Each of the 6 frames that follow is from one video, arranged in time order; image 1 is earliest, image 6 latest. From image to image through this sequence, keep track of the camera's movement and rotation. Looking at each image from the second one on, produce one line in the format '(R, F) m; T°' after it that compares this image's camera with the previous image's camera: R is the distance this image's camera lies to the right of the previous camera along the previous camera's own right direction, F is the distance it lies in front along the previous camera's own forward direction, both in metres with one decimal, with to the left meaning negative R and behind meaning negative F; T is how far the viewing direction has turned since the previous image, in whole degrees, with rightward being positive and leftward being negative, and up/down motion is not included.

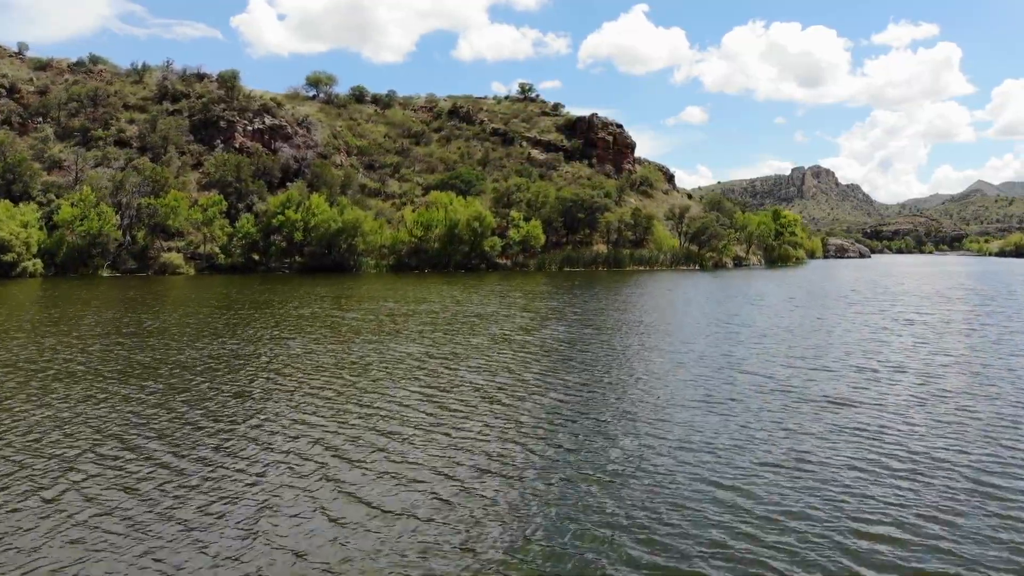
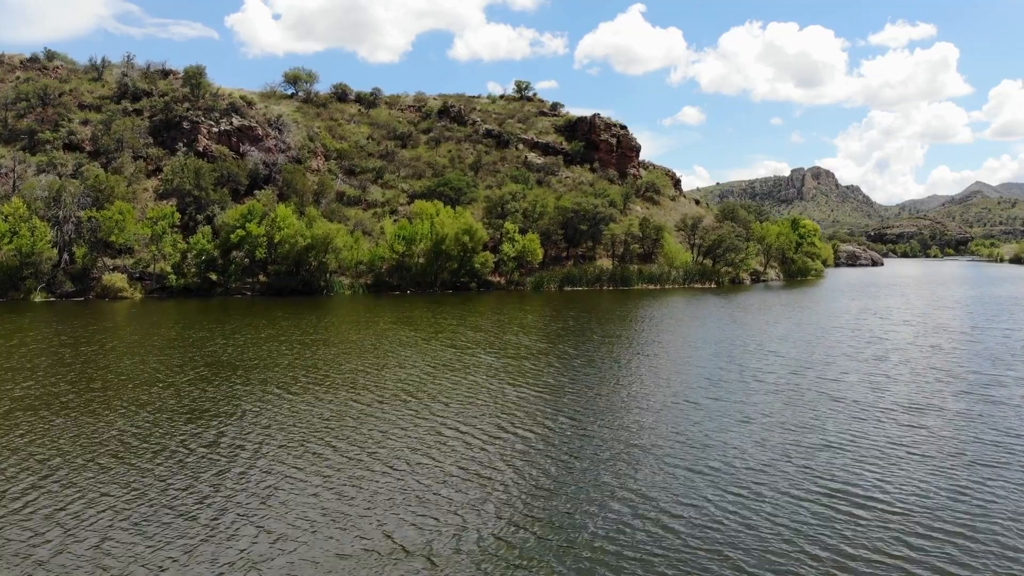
(+0.5, +10.9) m; 0°
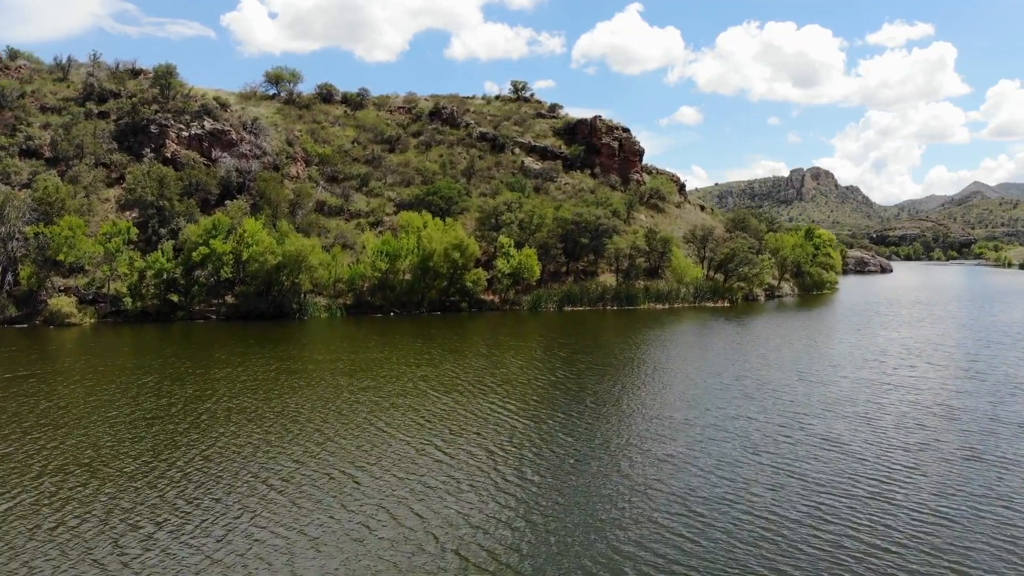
(+0.4, +7.7) m; 0°
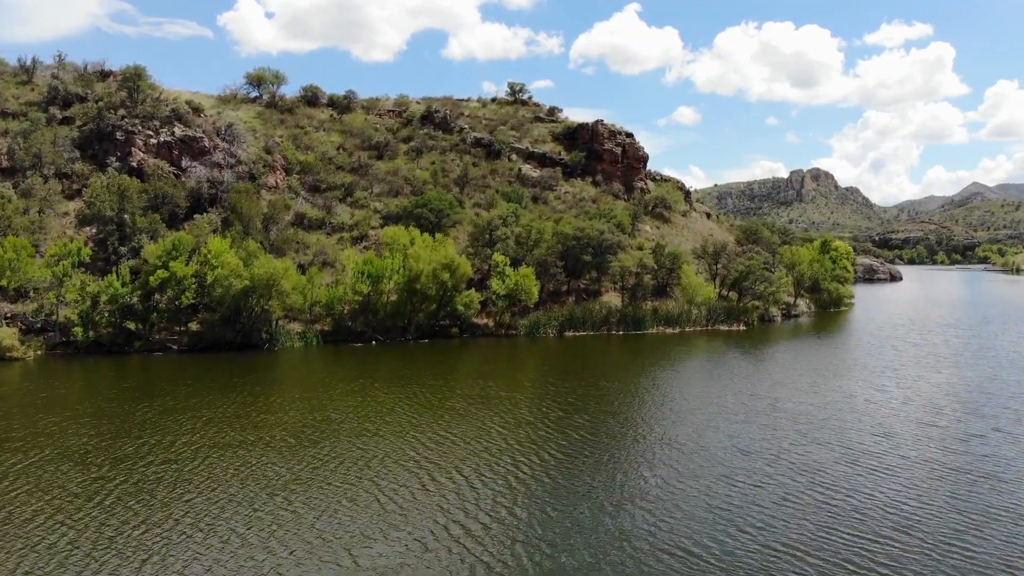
(+0.3, +7.2) m; 0°
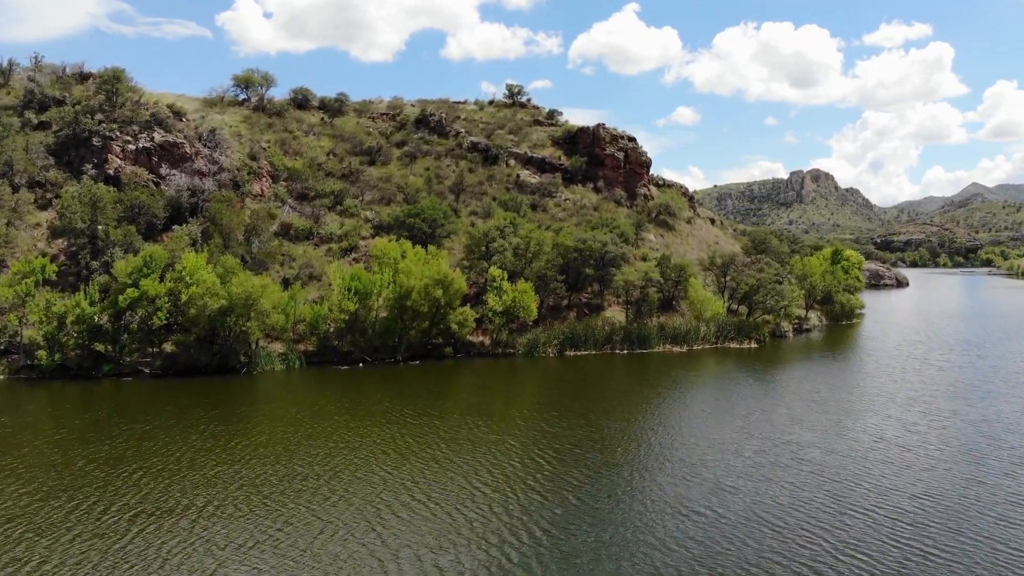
(+0.2, +4.4) m; 0°
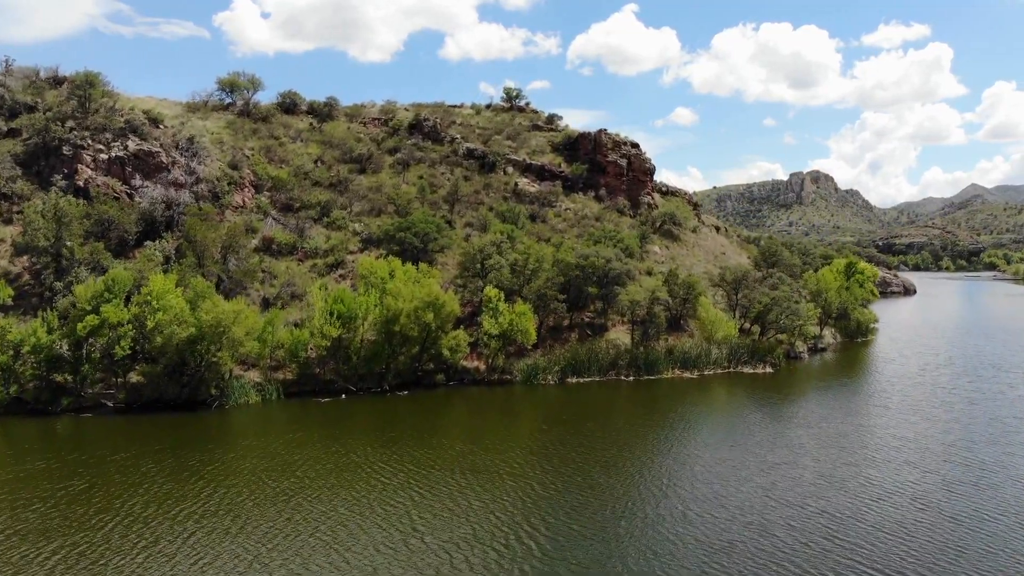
(+0.1, +5.0) m; 0°
